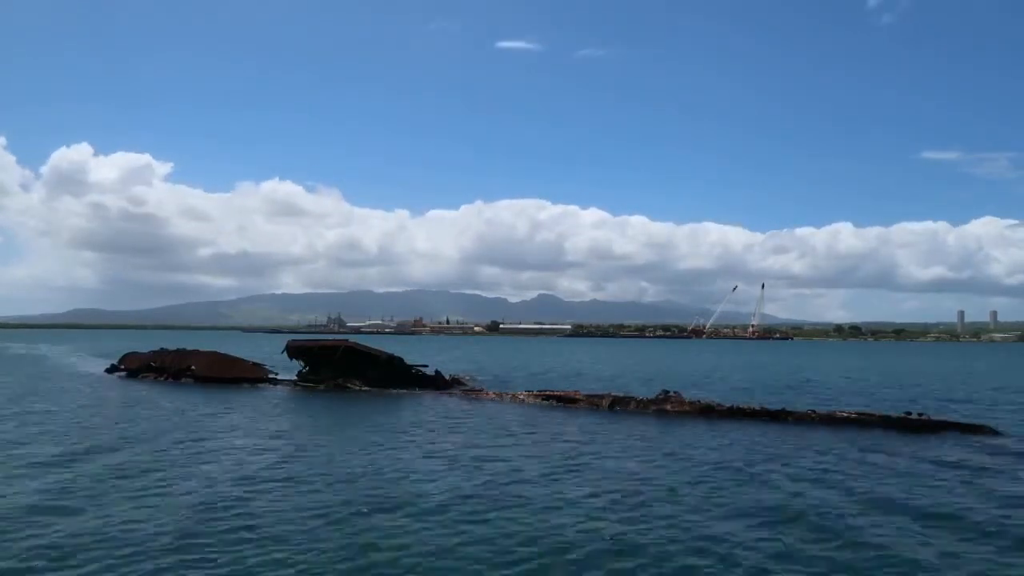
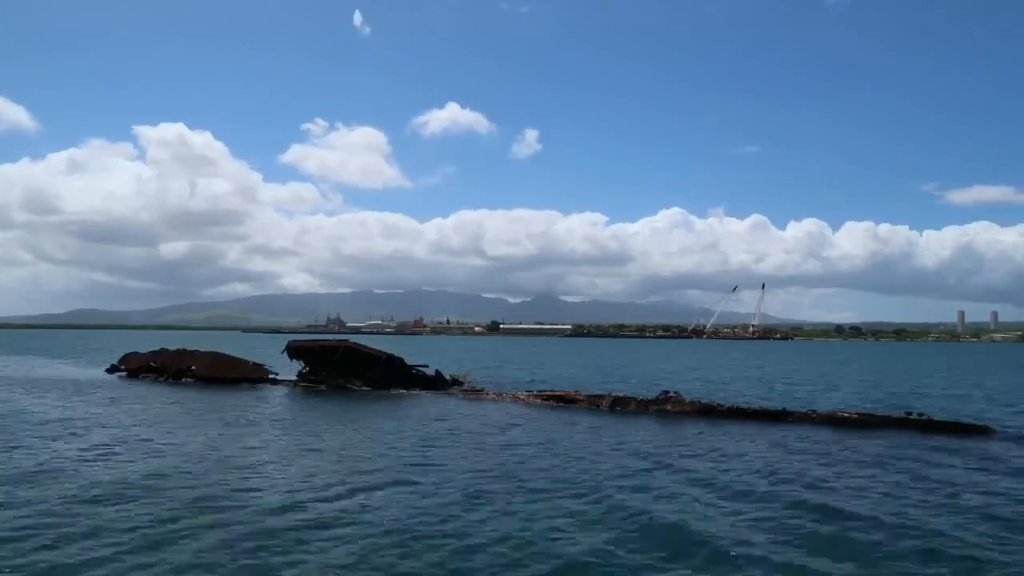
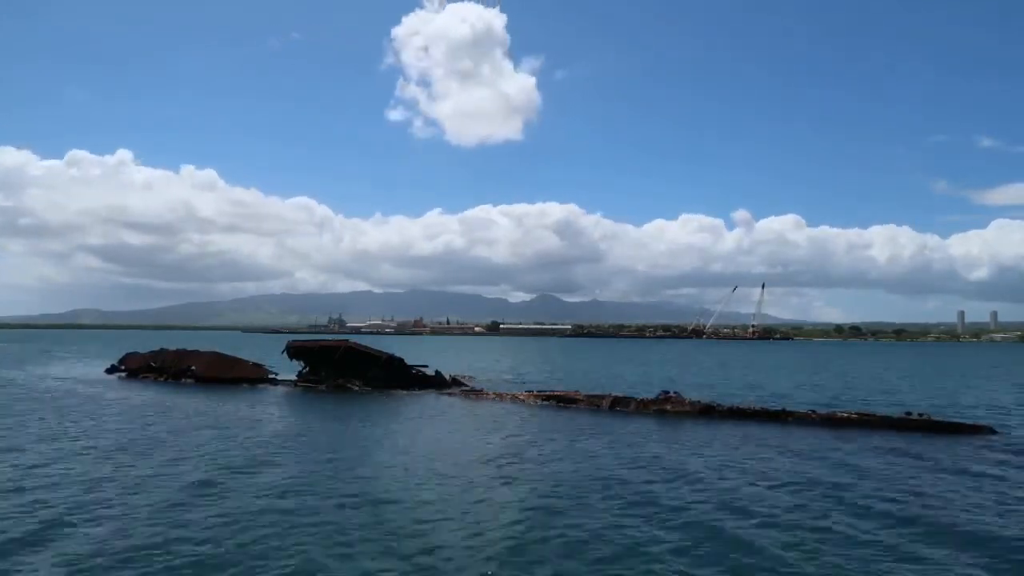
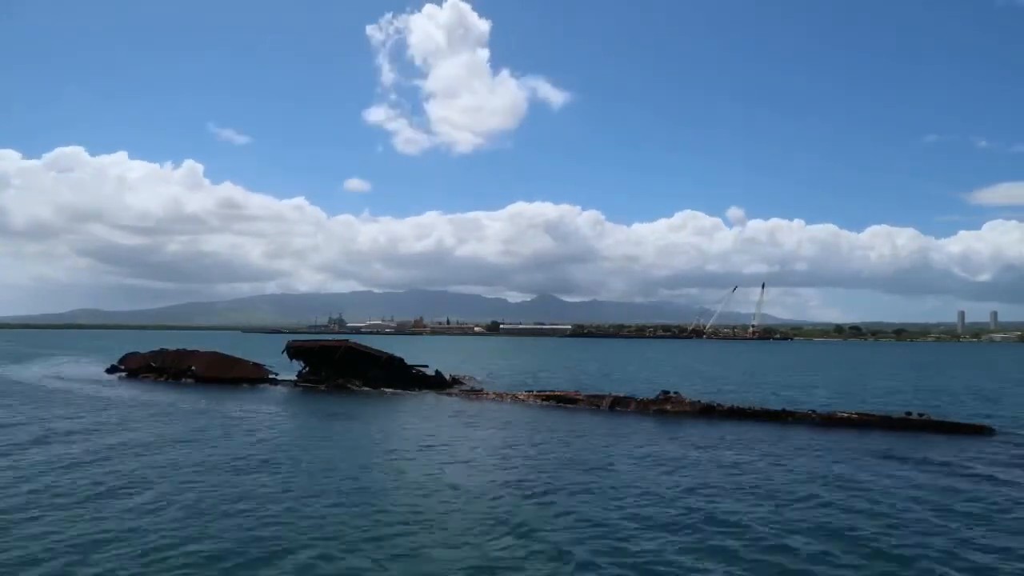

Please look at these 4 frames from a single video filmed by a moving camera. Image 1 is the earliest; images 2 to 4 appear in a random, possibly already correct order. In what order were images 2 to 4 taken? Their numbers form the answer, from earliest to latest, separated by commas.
3, 4, 2
